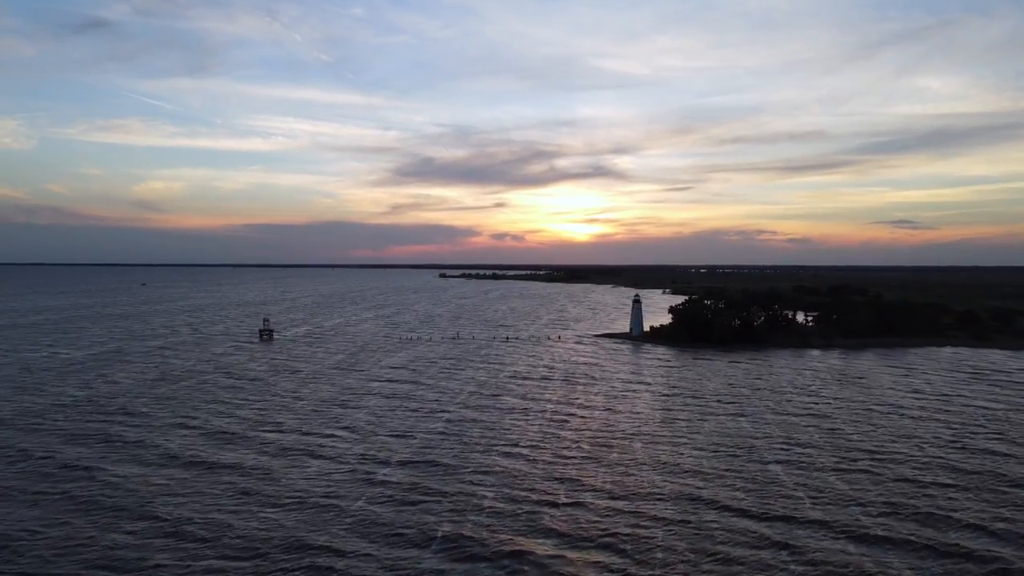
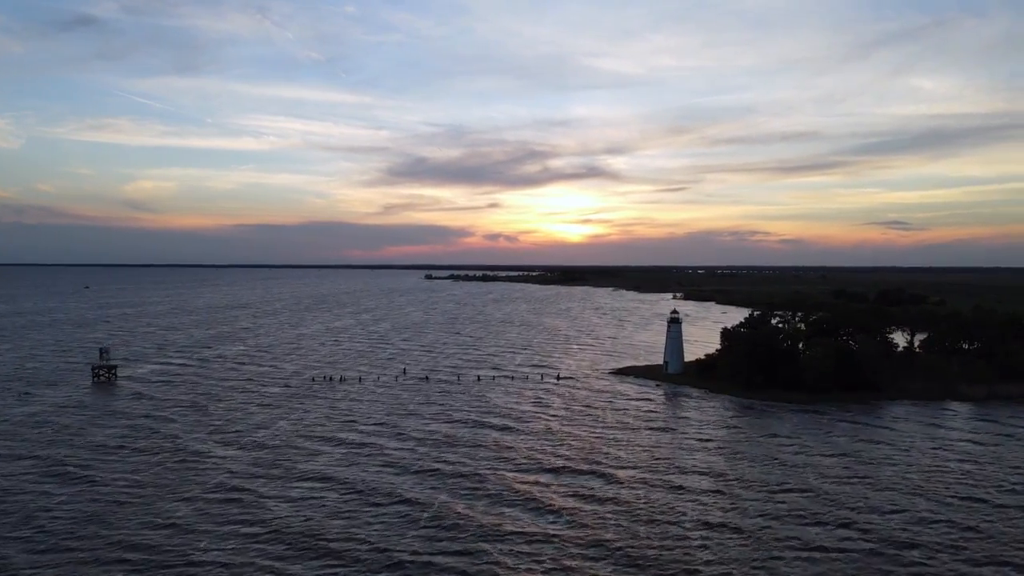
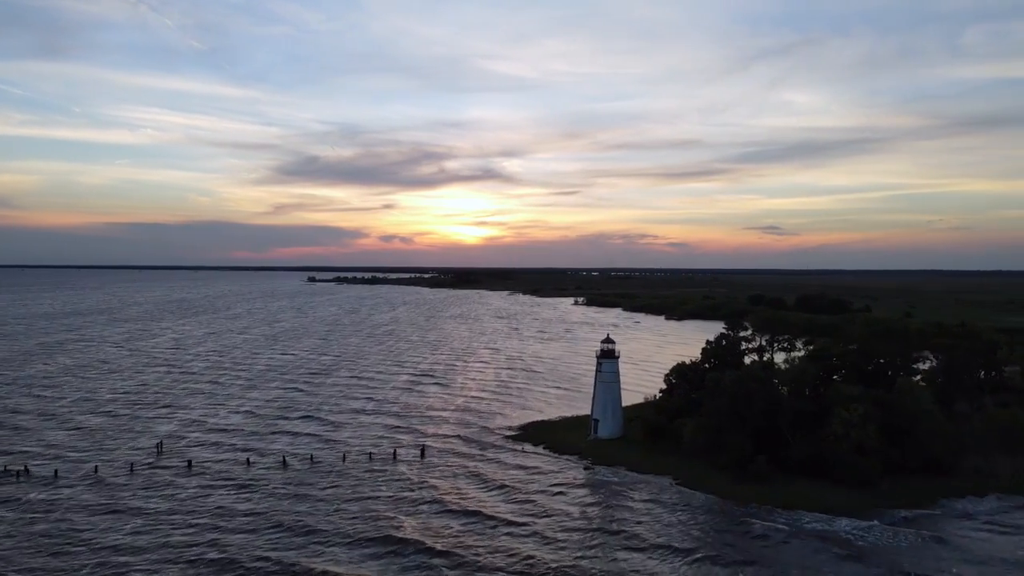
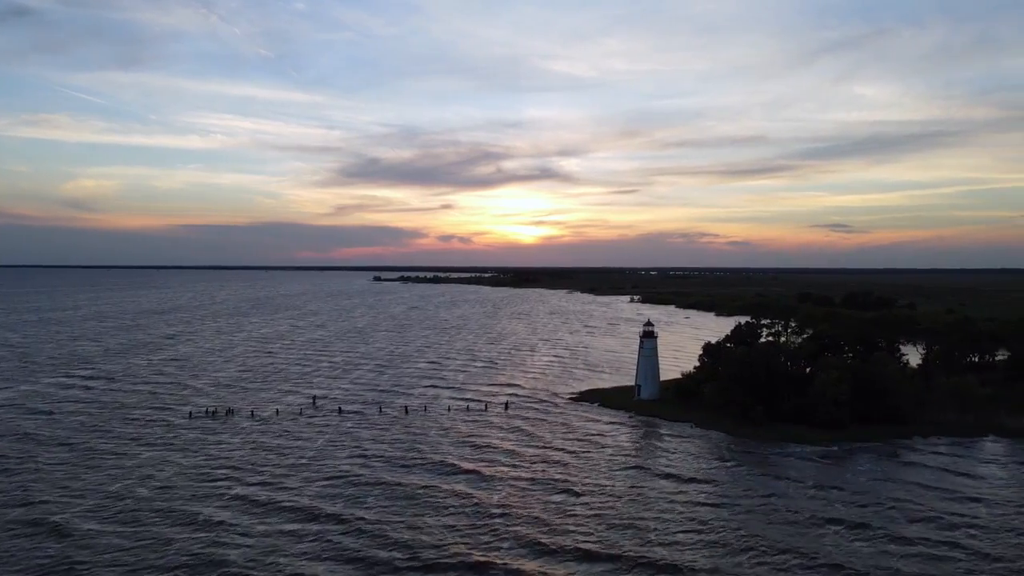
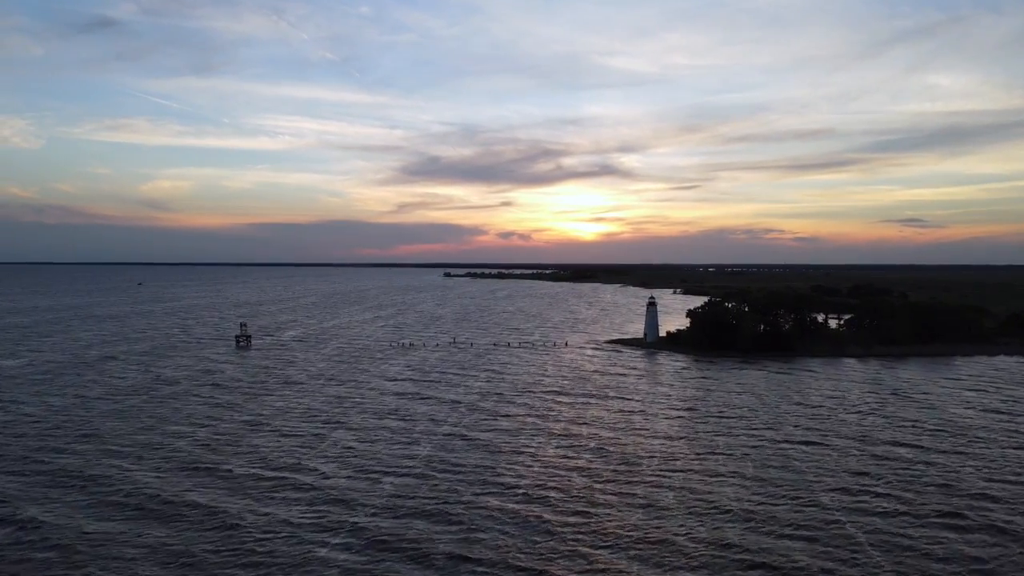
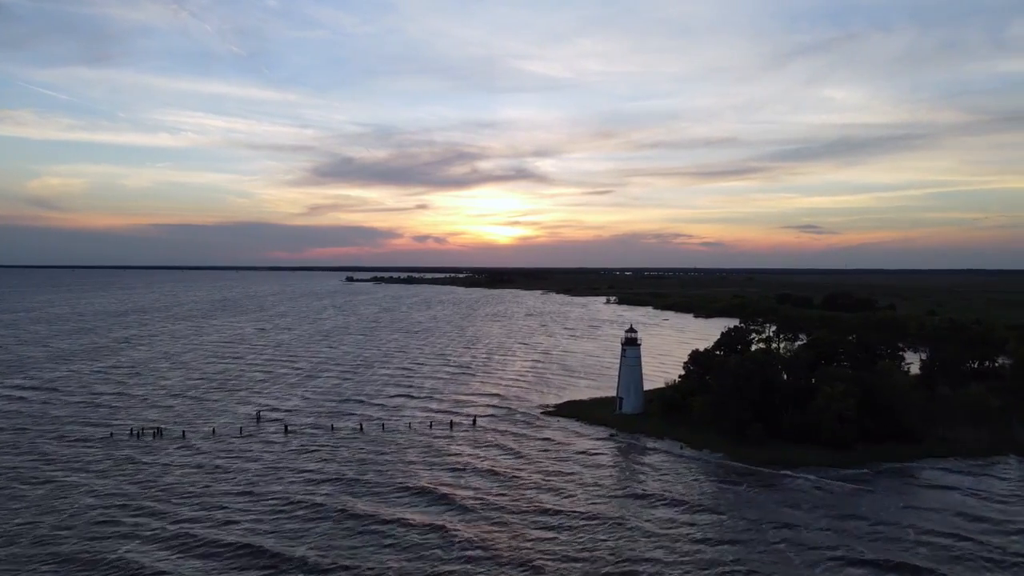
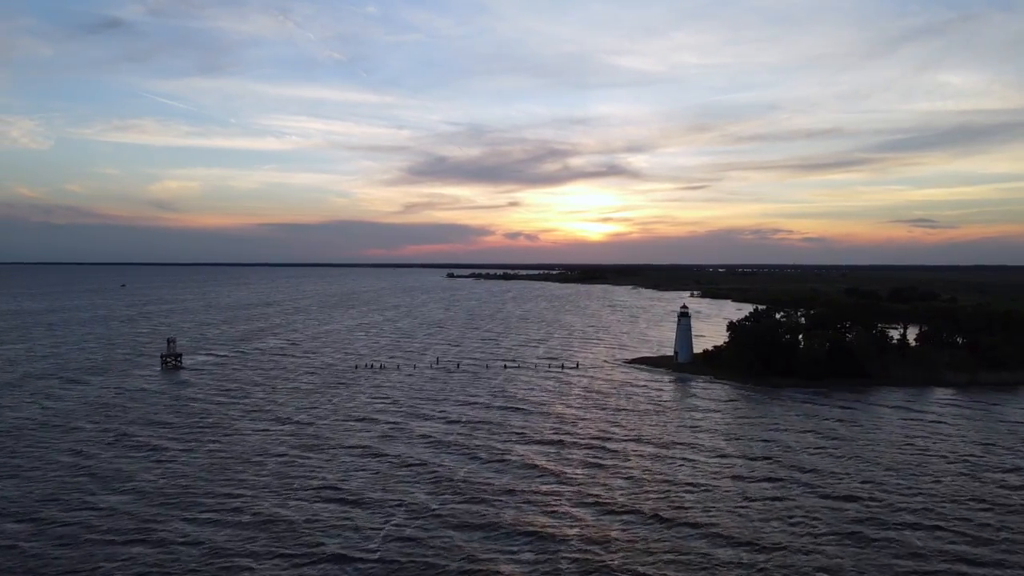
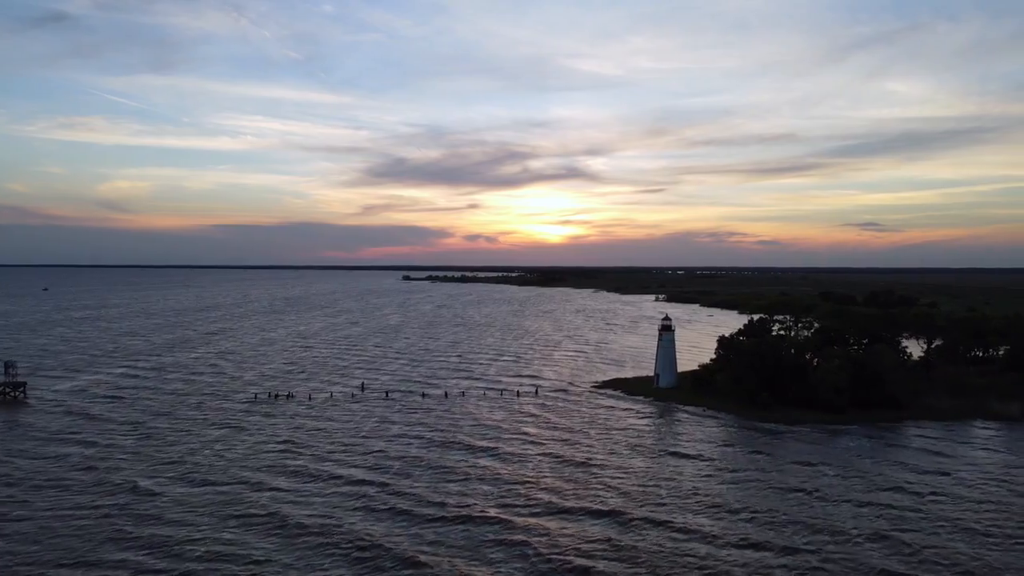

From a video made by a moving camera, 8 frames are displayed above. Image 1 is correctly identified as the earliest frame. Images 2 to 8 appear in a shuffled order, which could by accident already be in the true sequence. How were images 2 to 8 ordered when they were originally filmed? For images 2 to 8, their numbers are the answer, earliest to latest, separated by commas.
5, 7, 2, 8, 4, 6, 3
